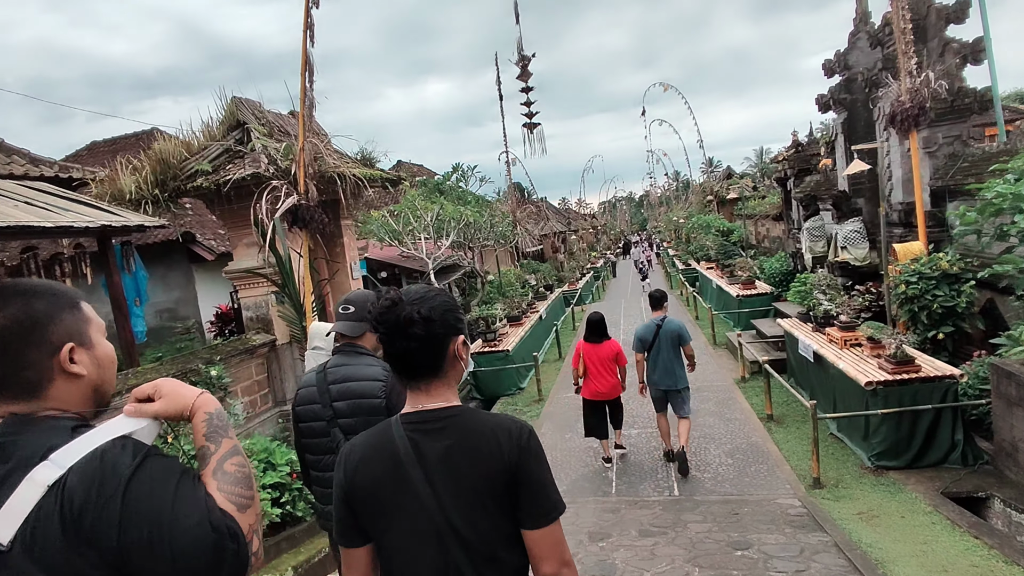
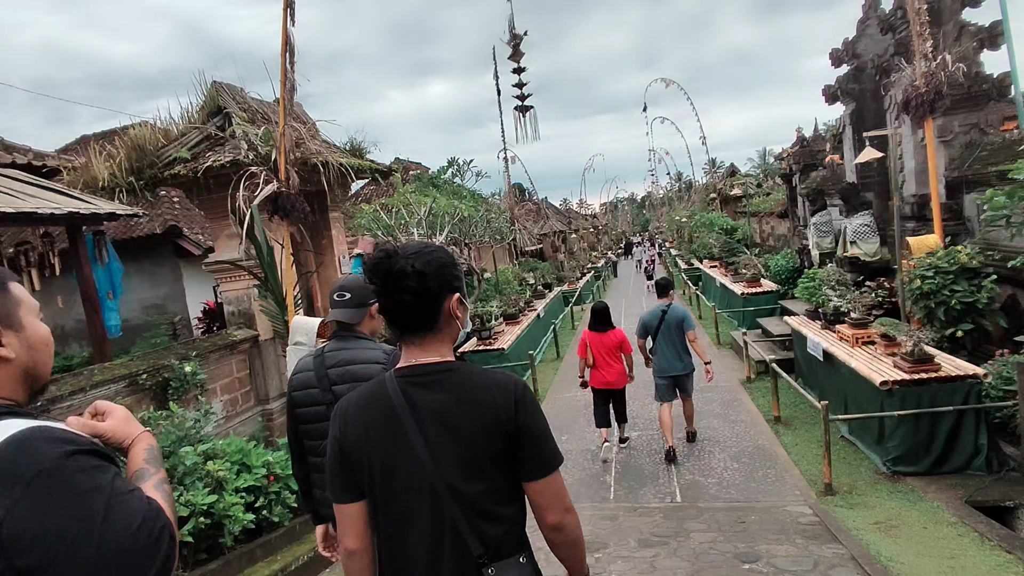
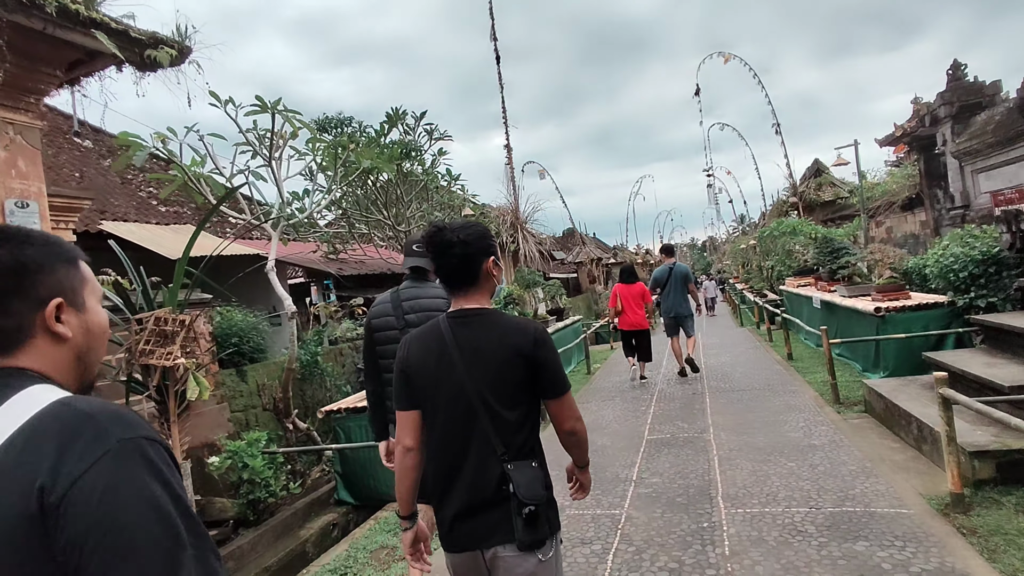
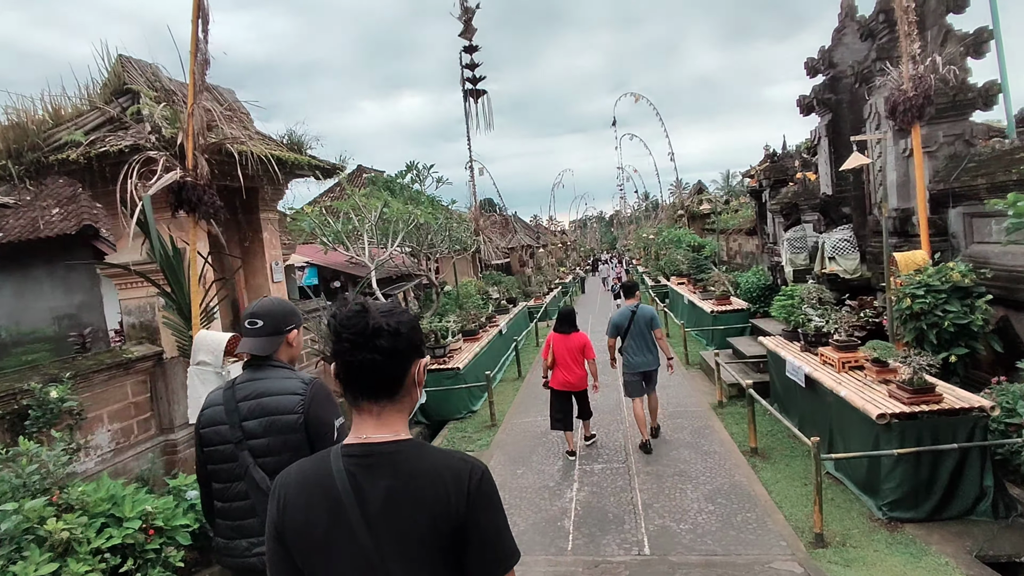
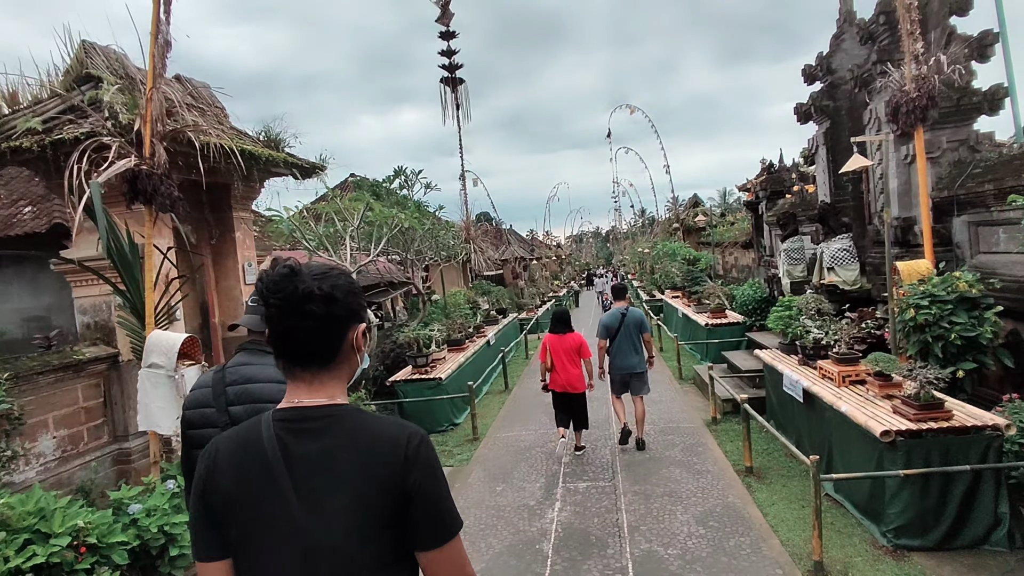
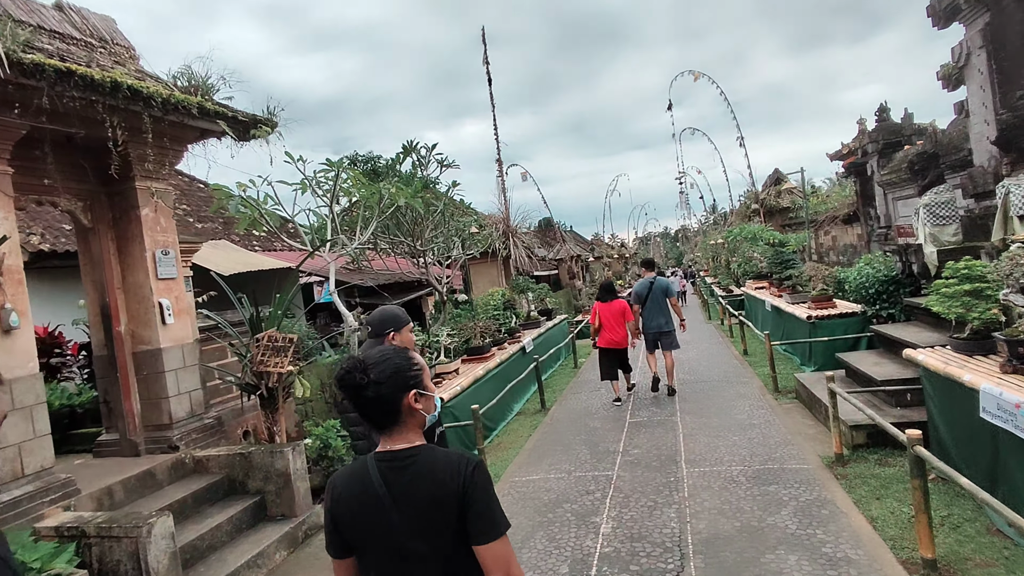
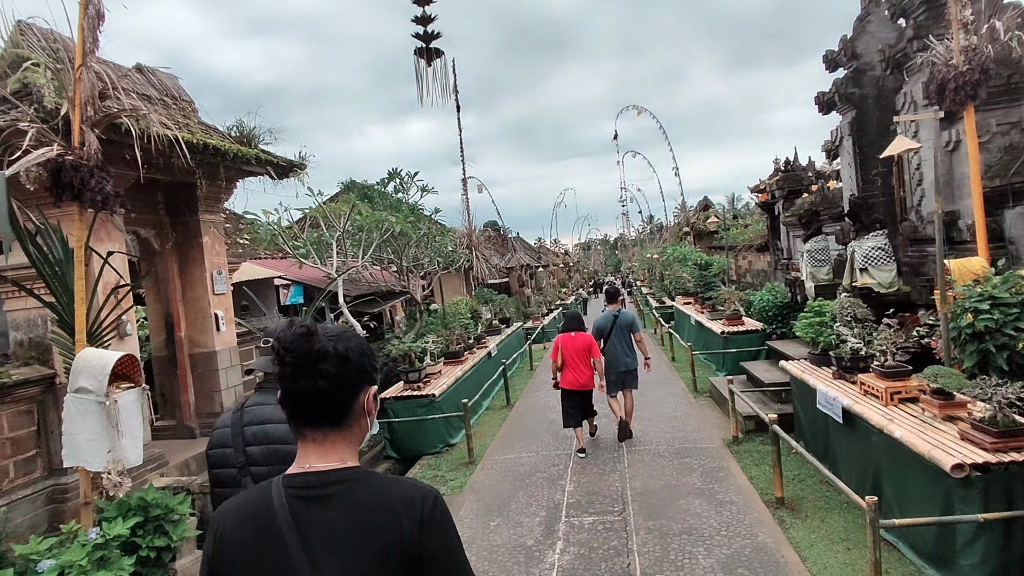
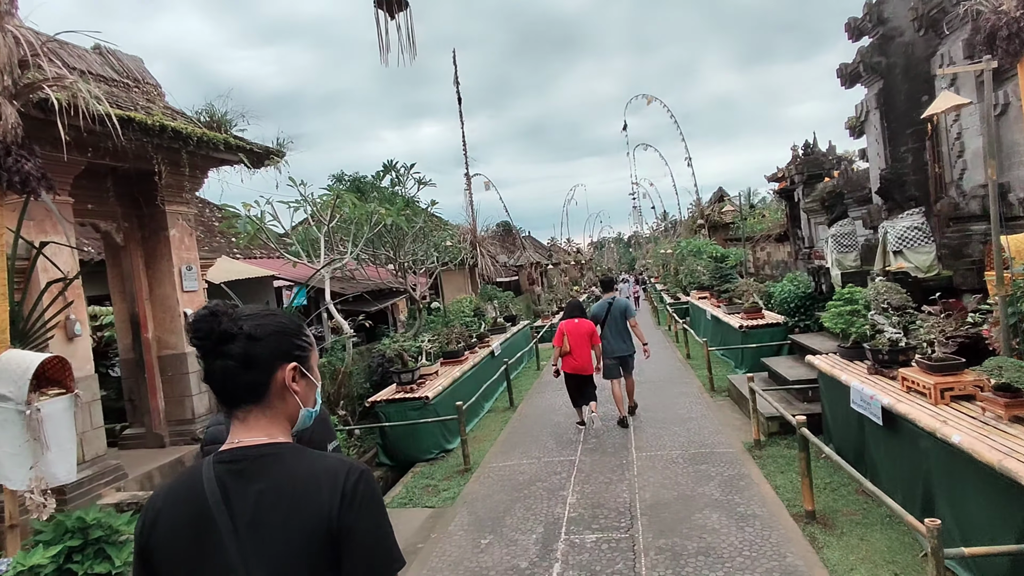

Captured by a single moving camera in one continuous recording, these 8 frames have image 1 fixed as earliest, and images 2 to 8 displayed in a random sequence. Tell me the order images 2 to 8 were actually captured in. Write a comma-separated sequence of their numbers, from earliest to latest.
2, 4, 5, 7, 8, 6, 3
